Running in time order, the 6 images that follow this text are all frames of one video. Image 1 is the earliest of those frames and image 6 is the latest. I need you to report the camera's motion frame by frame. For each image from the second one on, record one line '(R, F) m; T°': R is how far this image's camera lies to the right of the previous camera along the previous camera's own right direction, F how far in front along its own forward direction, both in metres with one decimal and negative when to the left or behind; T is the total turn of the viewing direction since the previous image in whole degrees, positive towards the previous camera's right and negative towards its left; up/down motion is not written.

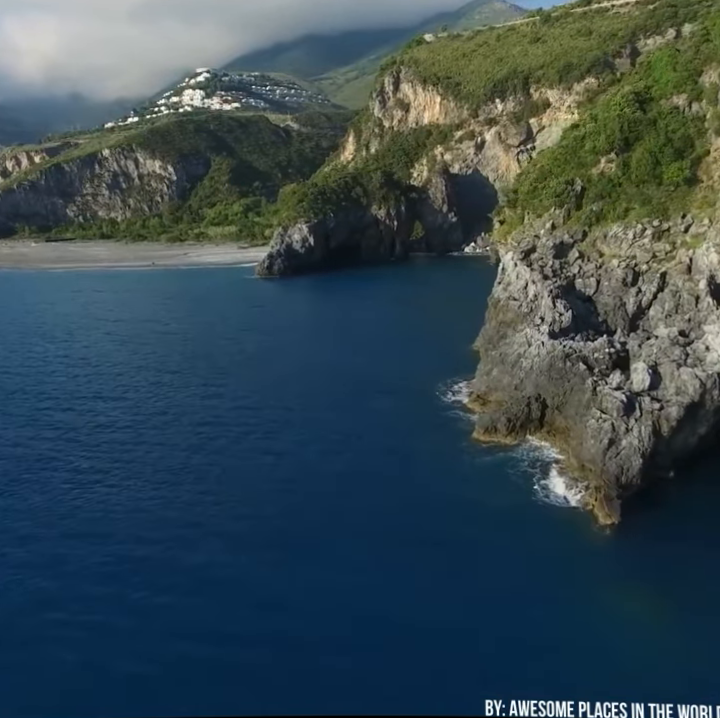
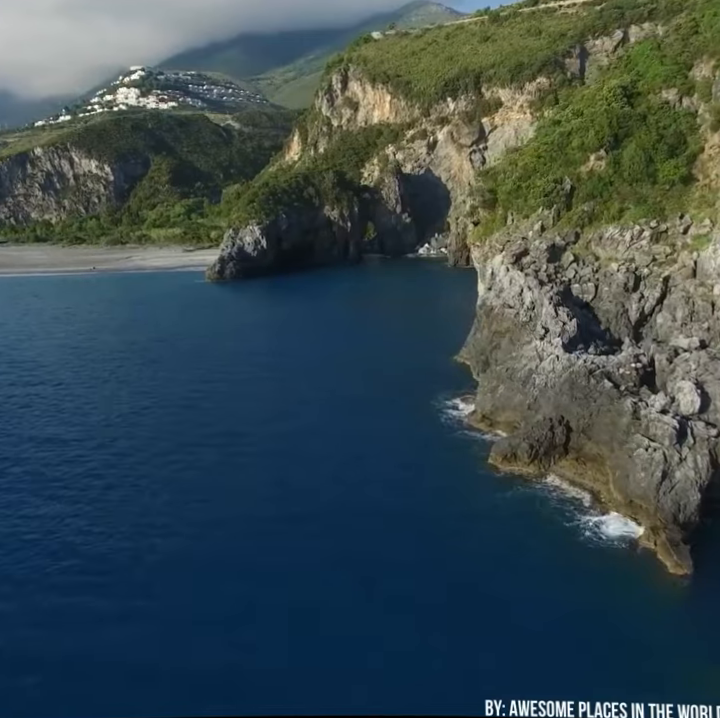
(-2.1, +3.9) m; +4°
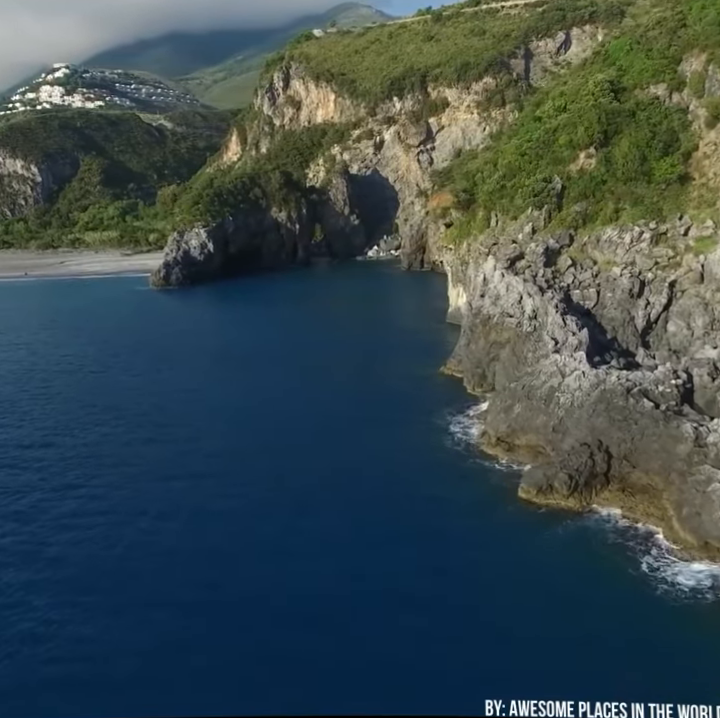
(-2.5, +3.7) m; +5°
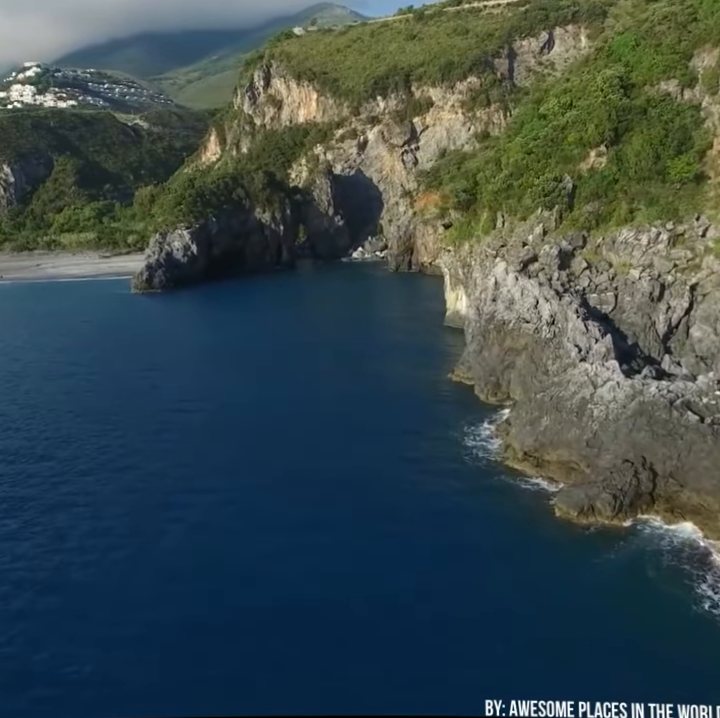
(-1.5, +1.9) m; +2°
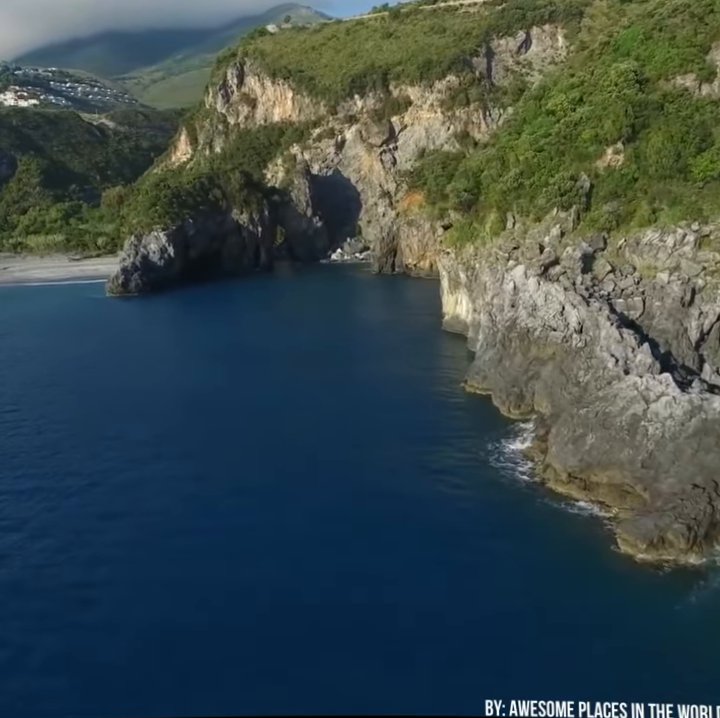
(-2.0, +2.6) m; +2°
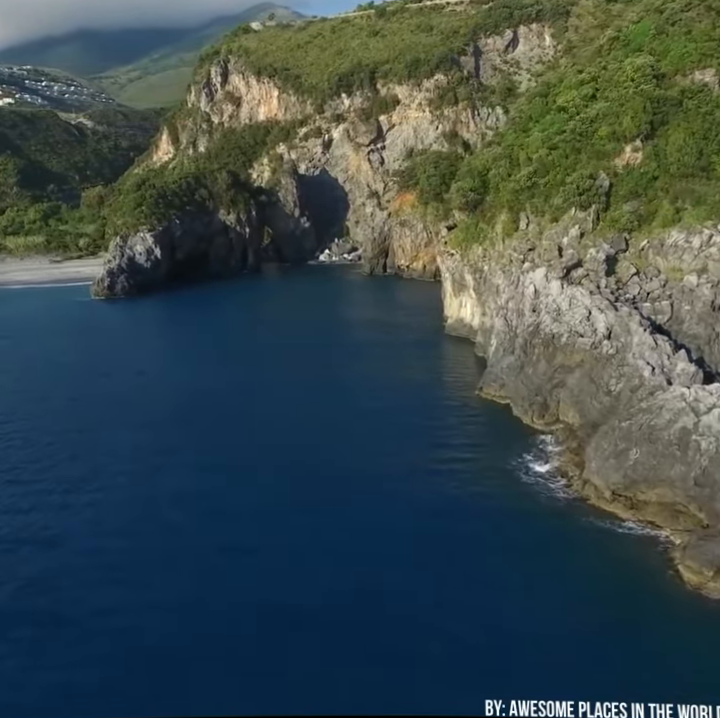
(-1.5, +1.8) m; +2°
